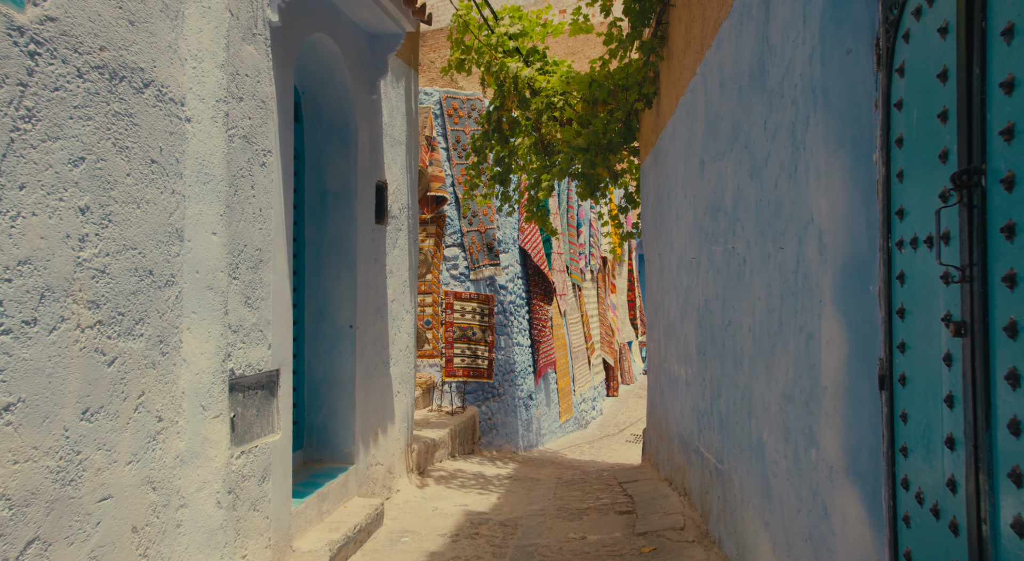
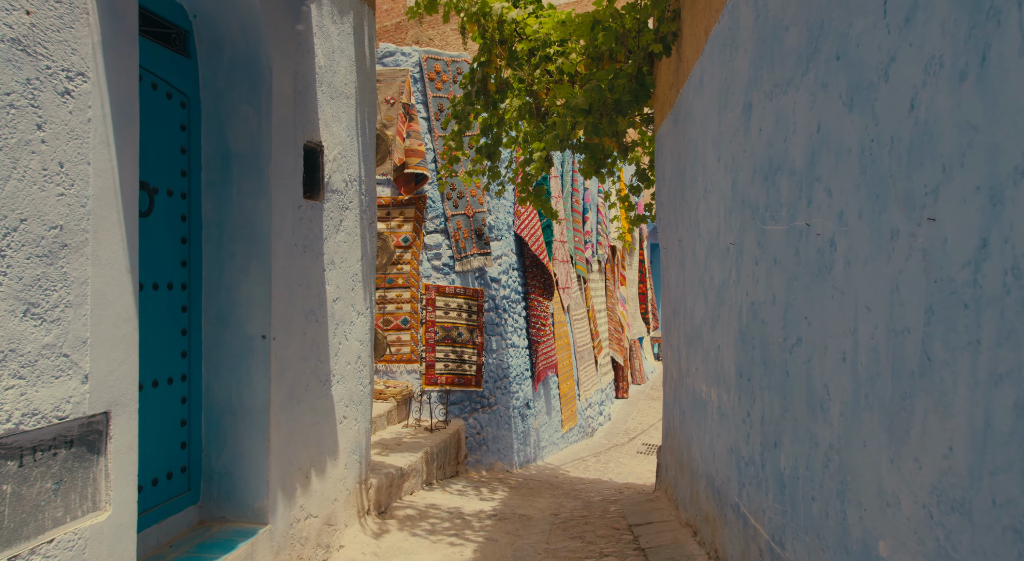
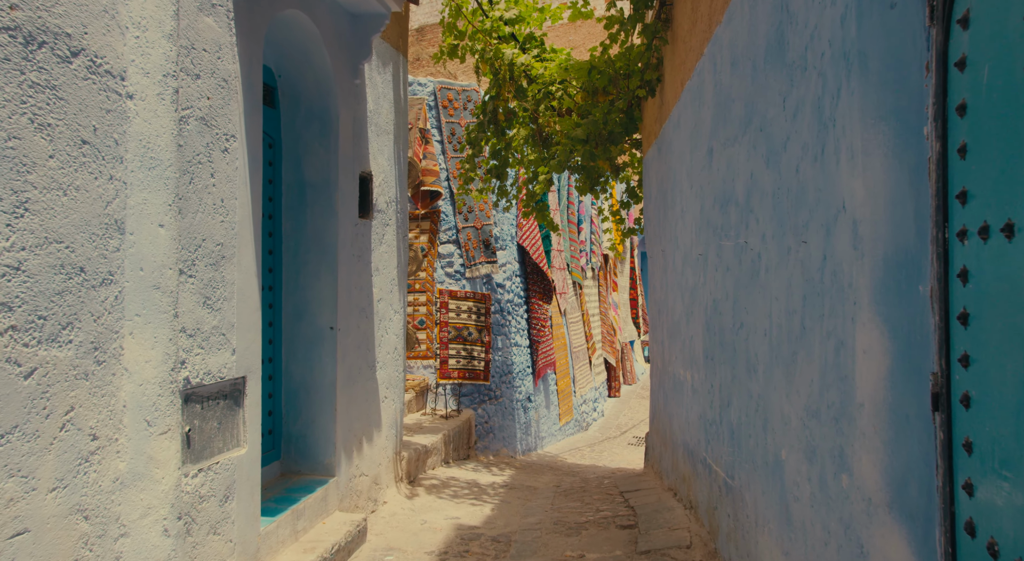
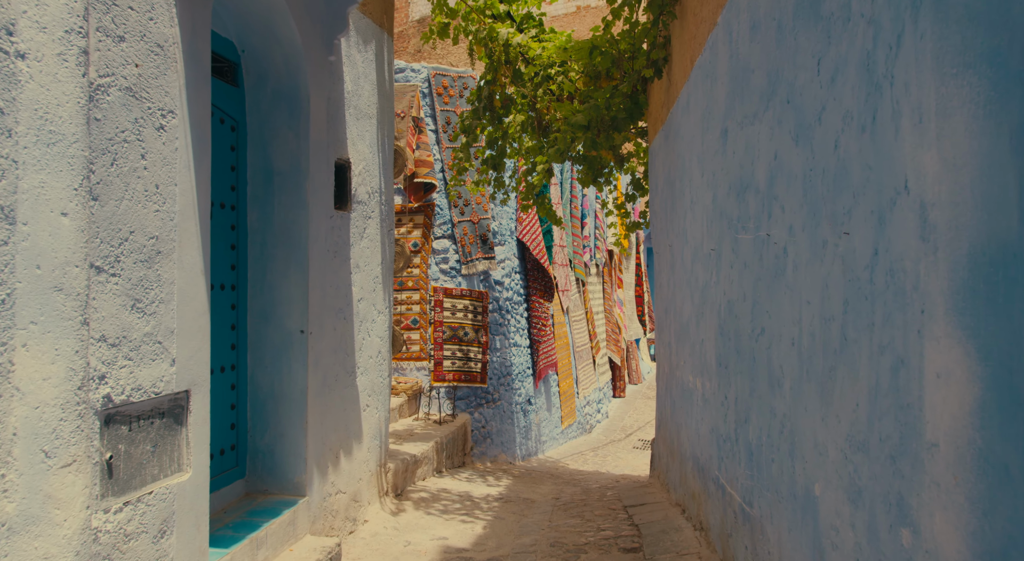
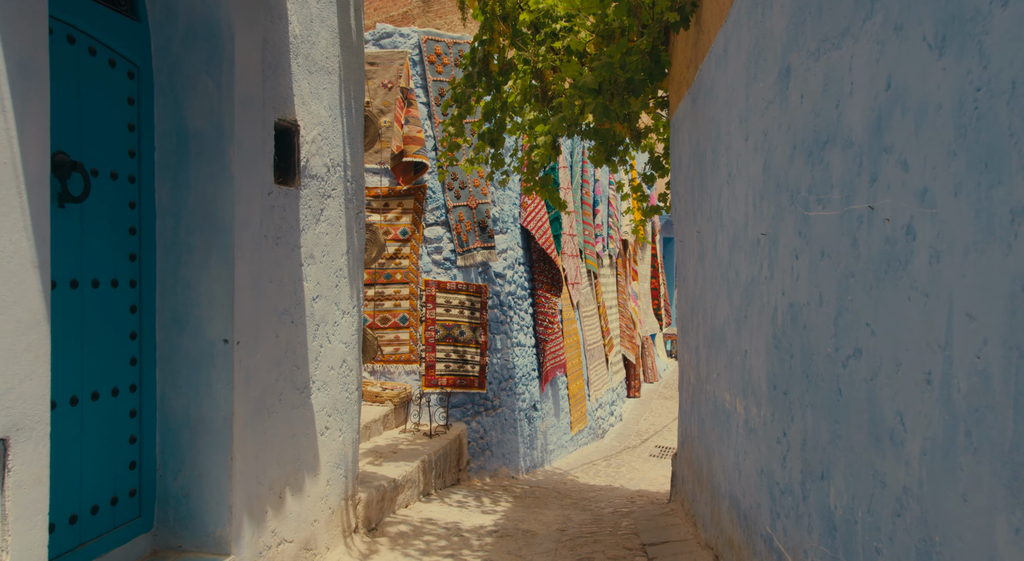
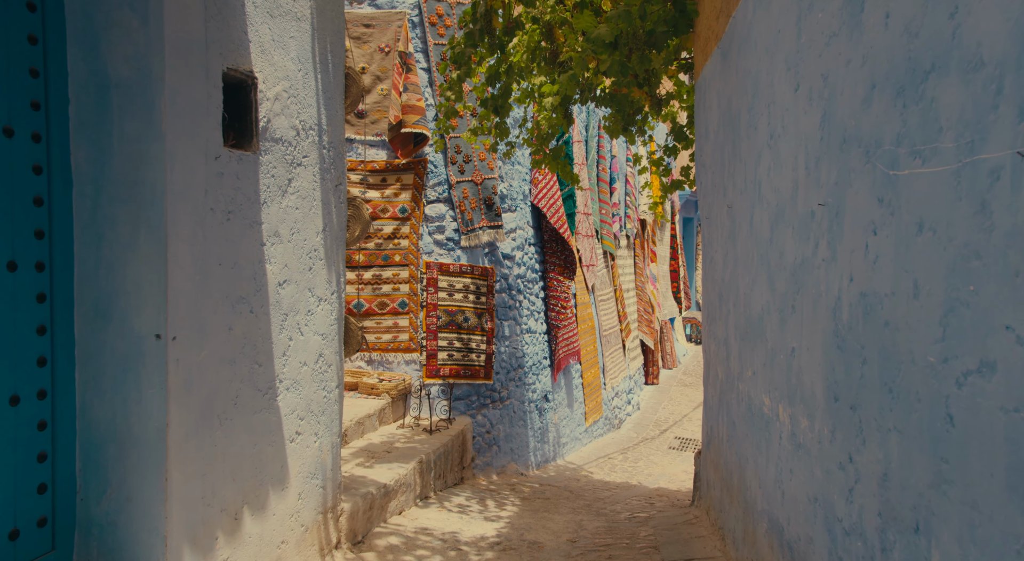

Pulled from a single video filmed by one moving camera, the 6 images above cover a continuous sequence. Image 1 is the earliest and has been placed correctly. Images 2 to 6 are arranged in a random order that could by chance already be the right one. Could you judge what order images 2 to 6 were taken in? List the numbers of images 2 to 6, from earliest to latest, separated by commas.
3, 4, 2, 5, 6
